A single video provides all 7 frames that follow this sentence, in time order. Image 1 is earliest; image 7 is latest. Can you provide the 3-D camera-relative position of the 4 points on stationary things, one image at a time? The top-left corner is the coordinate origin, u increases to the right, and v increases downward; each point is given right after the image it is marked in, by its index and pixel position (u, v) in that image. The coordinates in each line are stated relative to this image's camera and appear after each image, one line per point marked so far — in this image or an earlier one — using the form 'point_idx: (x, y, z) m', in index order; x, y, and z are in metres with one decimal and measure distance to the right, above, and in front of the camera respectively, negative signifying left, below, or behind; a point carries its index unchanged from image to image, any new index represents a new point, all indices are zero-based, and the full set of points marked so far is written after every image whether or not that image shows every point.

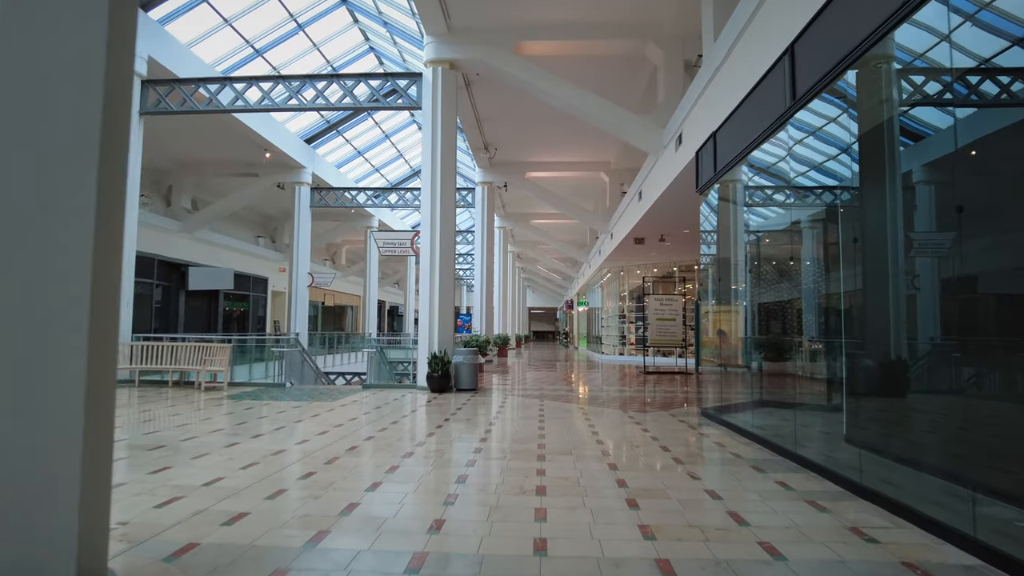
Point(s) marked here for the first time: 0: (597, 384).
0: (+1.9, -2.1, +14.7) m
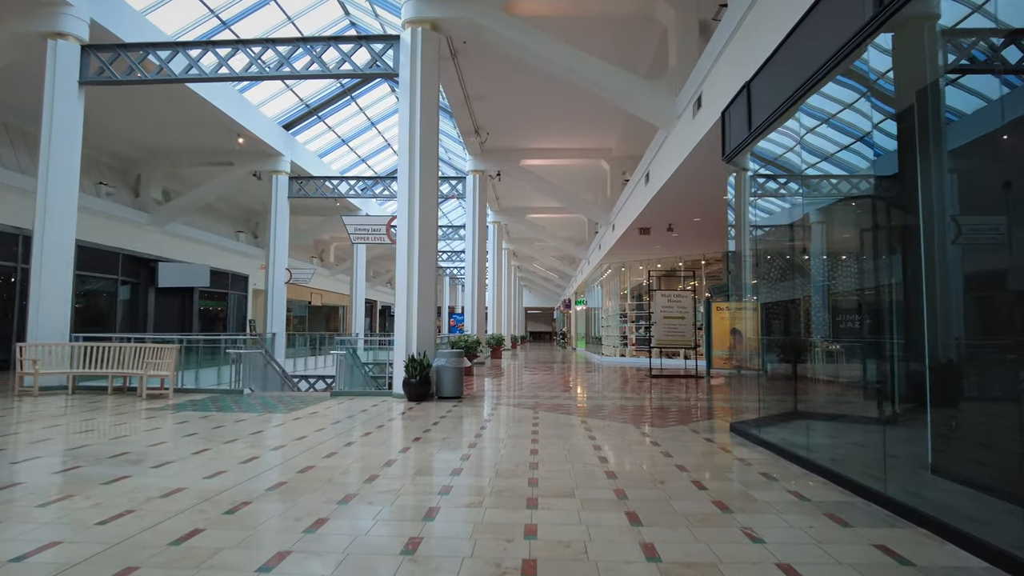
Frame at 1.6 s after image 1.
0: (+1.7, -2.0, +13.3) m
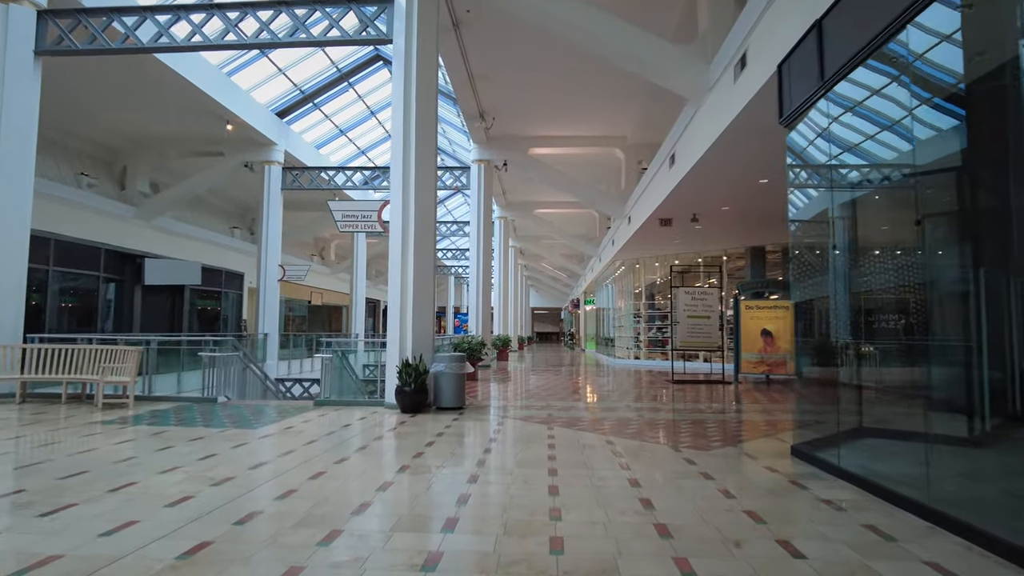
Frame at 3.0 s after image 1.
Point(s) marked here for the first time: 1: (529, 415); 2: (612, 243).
0: (+1.9, -1.9, +12.1) m
1: (+0.2, -1.5, +8.0) m
2: (+2.8, +1.3, +18.7) m
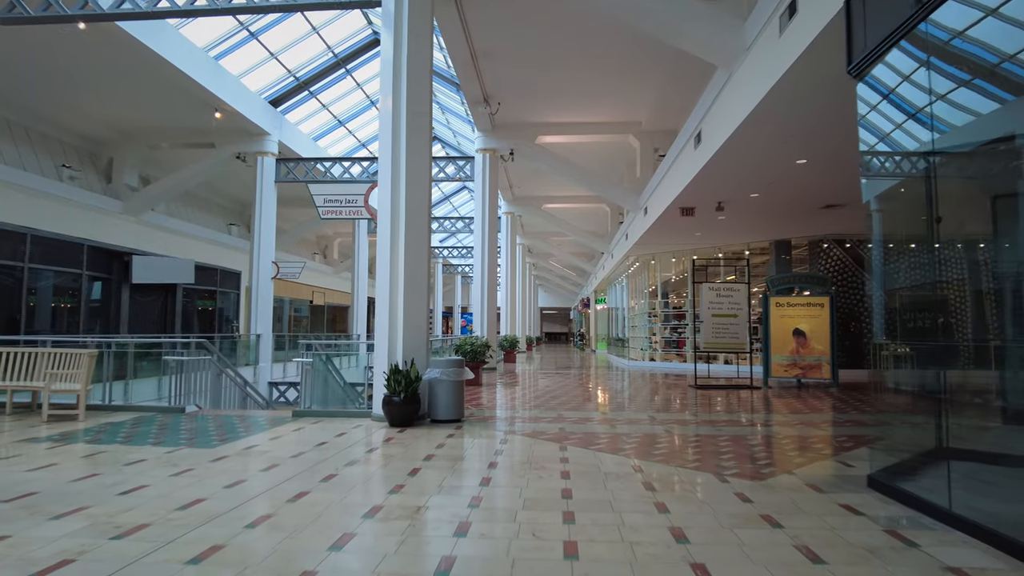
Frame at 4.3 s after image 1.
0: (+2.0, -1.8, +11.1) m
1: (+0.3, -1.4, +7.0) m
2: (+3.0, +1.3, +17.6) m
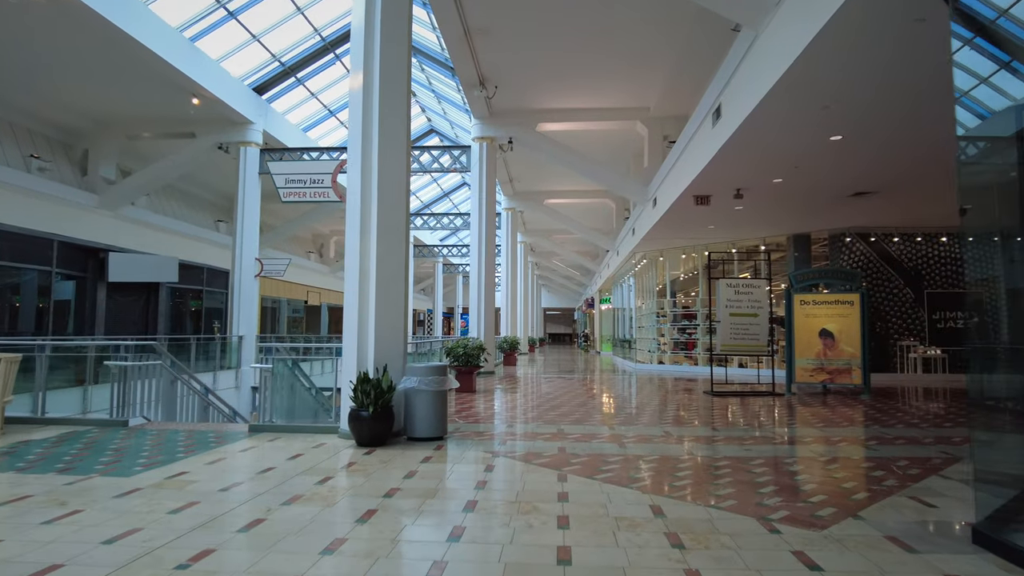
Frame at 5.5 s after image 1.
0: (+1.9, -1.8, +10.0) m
1: (+0.2, -1.4, +5.9) m
2: (+3.0, +1.4, +16.6) m
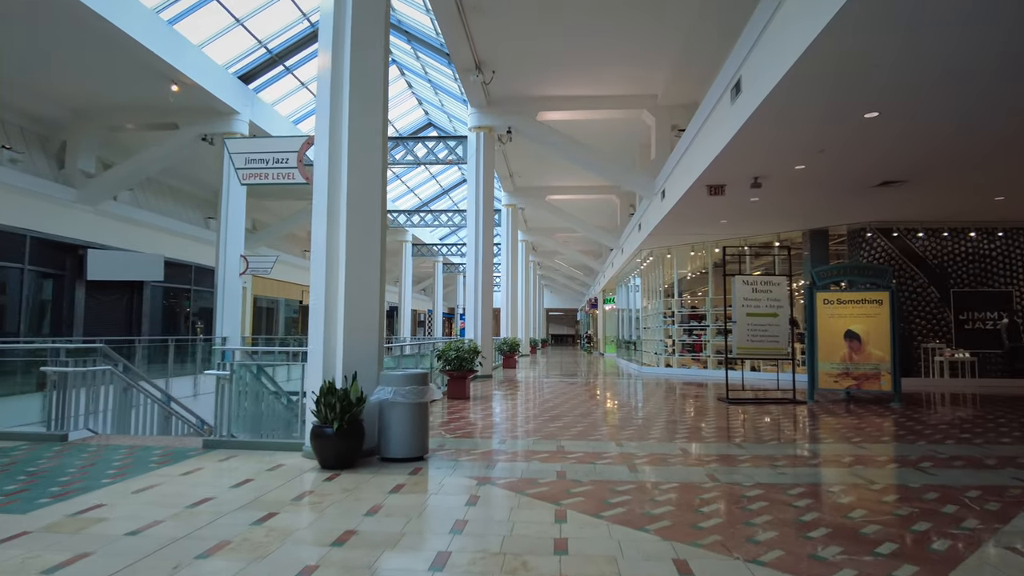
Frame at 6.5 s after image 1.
0: (+1.9, -1.7, +9.2) m
1: (+0.1, -1.3, +5.1) m
2: (+3.0, +1.4, +15.7) m
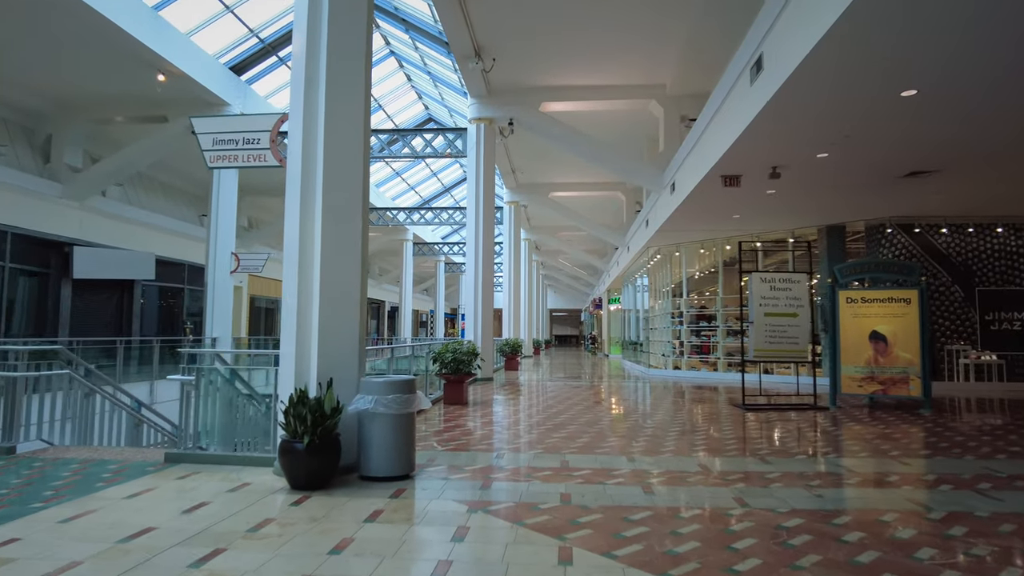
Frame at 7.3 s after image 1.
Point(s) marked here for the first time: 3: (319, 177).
0: (+1.9, -1.7, +8.6) m
1: (+0.1, -1.3, +4.5) m
2: (+3.0, +1.4, +15.1) m
3: (-1.3, +0.9, +4.8) m
